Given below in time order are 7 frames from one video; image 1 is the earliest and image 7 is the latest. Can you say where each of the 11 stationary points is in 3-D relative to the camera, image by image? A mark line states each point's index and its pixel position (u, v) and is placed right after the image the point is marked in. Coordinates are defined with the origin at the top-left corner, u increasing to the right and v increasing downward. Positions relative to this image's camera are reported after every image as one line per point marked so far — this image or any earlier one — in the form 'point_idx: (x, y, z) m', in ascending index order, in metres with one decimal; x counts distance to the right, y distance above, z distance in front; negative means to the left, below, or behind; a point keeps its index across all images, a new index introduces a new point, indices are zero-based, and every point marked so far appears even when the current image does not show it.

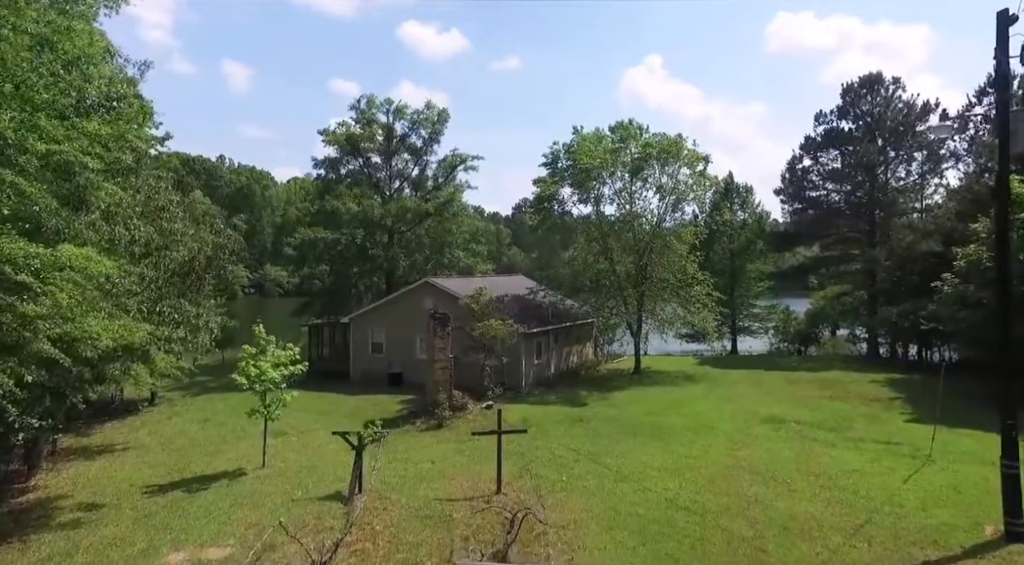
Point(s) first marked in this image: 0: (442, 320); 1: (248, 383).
0: (-1.8, -1.0, +19.0) m
1: (-4.7, -1.8, +13.2) m
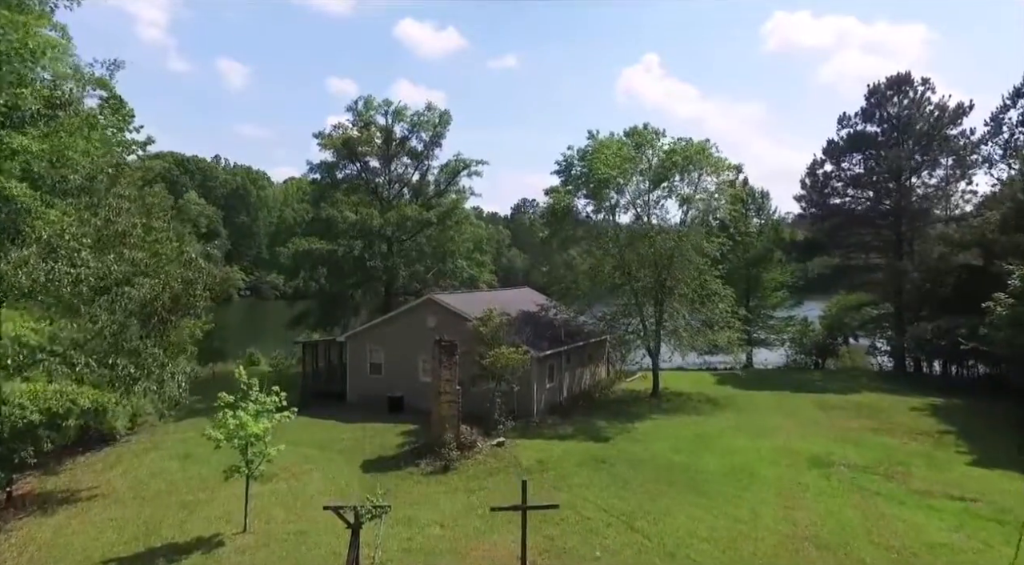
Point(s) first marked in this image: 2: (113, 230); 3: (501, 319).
0: (-1.4, -1.5, +17.1) m
1: (-4.3, -2.4, +11.3) m
2: (-6.2, +0.8, +11.4) m
3: (-0.3, -1.0, +19.6) m
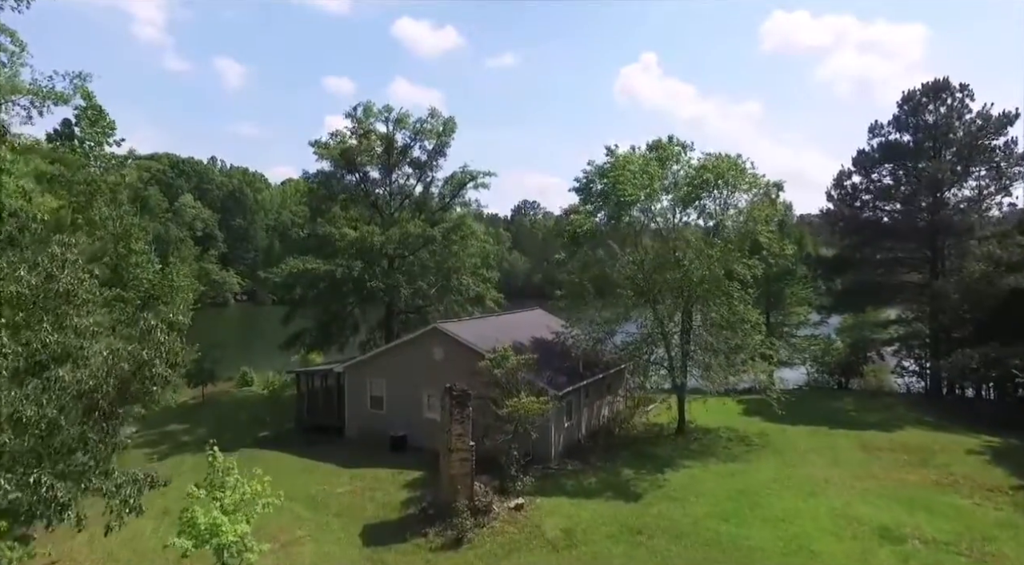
0: (-1.0, -2.3, +15.1) m
1: (-3.9, -3.2, +9.2) m
2: (-5.7, -0.1, +9.3) m
3: (+0.1, -1.8, +17.6) m
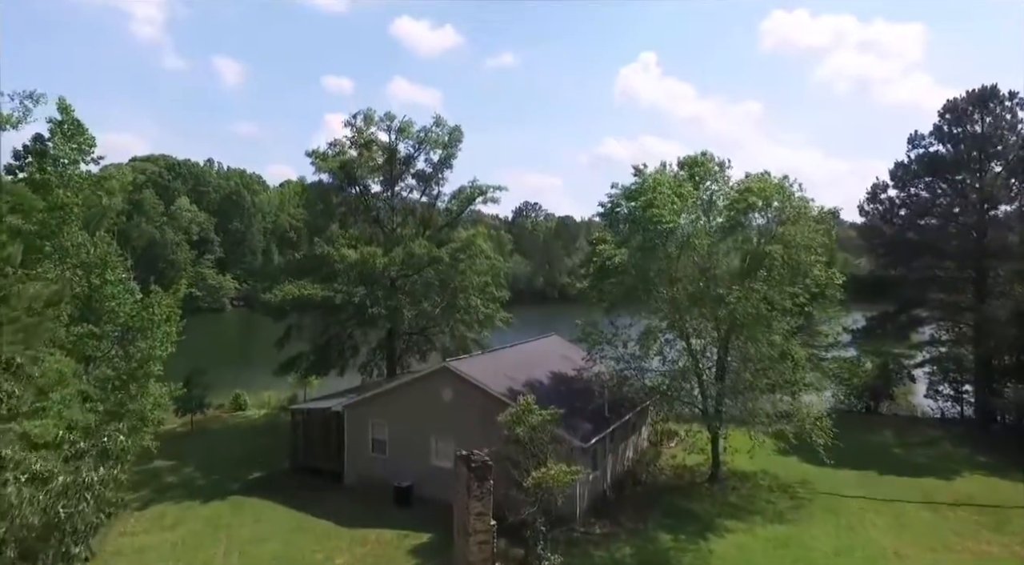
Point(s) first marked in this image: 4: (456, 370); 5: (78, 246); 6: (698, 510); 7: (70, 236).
0: (-0.5, -3.2, +12.9) m
1: (-3.4, -4.1, +7.0) m
2: (-5.2, -1.0, +7.1) m
3: (+0.6, -2.7, +15.4) m
4: (-1.5, -2.3, +19.6) m
5: (-11.2, +0.9, +19.2) m
6: (+4.6, -5.6, +18.4) m
7: (-11.5, +1.2, +19.2) m
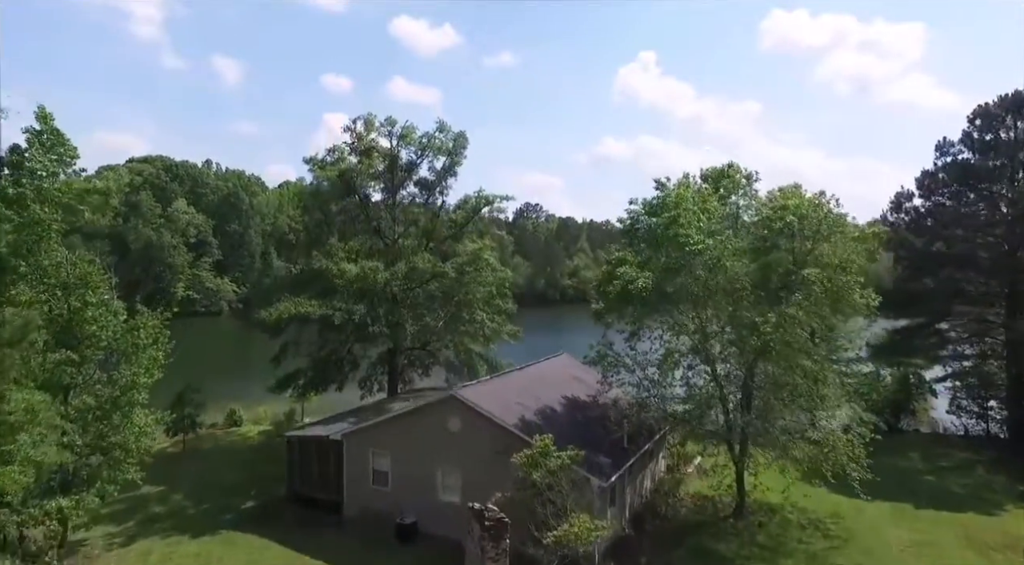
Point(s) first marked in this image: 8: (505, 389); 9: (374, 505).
0: (-0.3, -3.8, +11.5) m
1: (-3.1, -4.6, +5.6) m
2: (-4.9, -1.5, +5.7) m
3: (+0.9, -3.2, +14.0) m
4: (-1.2, -2.9, +18.2) m
5: (-10.9, +0.4, +17.9) m
6: (+4.9, -6.1, +17.0) m
7: (-11.2, +0.7, +17.8) m
8: (-0.2, -2.9, +19.9) m
9: (-3.6, -5.9, +19.8) m
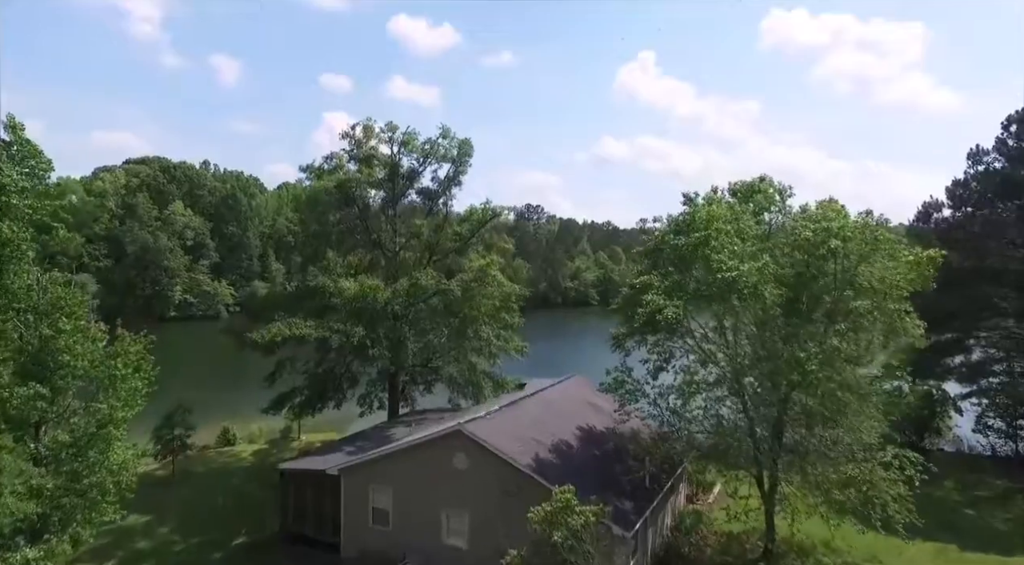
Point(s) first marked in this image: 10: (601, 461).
0: (0.0, -4.3, +10.0) m
1: (-2.8, -5.2, +4.1) m
2: (-4.6, -2.1, +4.2) m
3: (+1.2, -3.8, +12.5) m
4: (-0.9, -3.4, +16.7) m
5: (-10.7, -0.2, +16.3) m
6: (+5.2, -6.7, +15.5) m
7: (-10.9, +0.1, +16.3) m
8: (+0.1, -3.4, +18.3) m
9: (-3.4, -6.5, +18.2) m
10: (+2.1, -4.2, +17.5) m
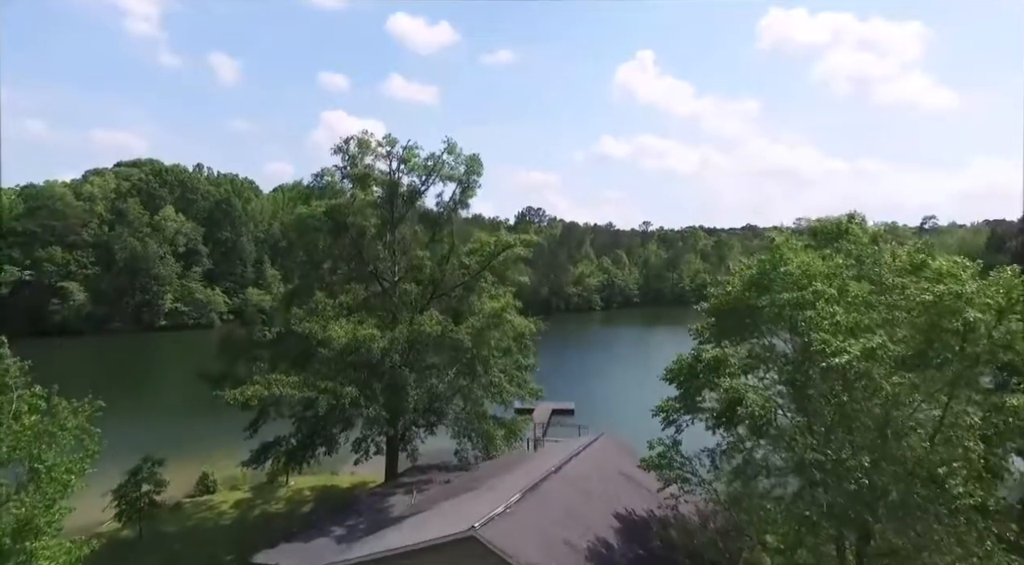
0: (+0.6, -5.6, +6.5) m
1: (-2.3, -6.4, +0.6) m
2: (-4.1, -3.3, +0.8) m
3: (+1.7, -5.0, +9.0) m
4: (-0.4, -4.6, +13.3) m
5: (-10.1, -1.4, +12.9) m
6: (+5.7, -7.9, +12.1) m
7: (-10.4, -1.1, +12.8) m
8: (+0.6, -4.6, +14.9) m
9: (-2.9, -7.7, +14.8) m
10: (+2.6, -5.4, +14.0) m
